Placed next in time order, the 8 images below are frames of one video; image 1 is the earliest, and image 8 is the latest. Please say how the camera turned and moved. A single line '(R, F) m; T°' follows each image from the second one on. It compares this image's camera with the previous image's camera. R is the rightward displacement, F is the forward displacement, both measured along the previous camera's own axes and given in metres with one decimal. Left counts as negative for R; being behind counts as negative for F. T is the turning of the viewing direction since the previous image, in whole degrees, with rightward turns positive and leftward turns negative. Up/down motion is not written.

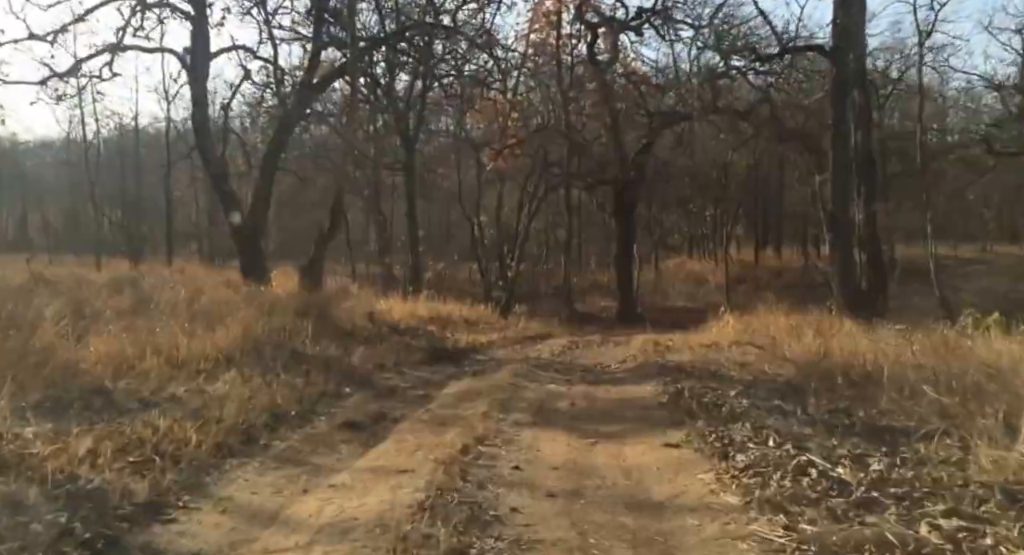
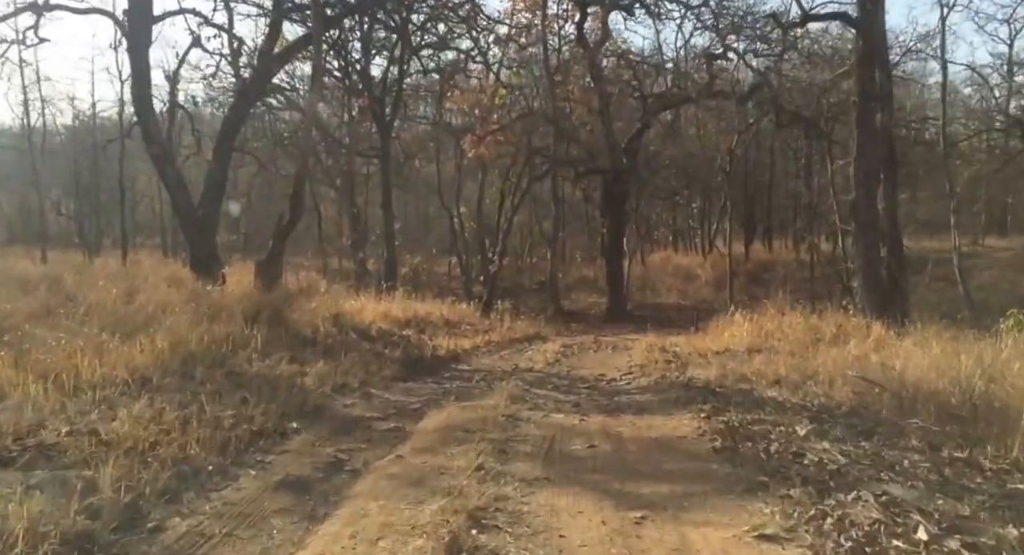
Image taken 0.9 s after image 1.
(-0.1, +1.6) m; +1°
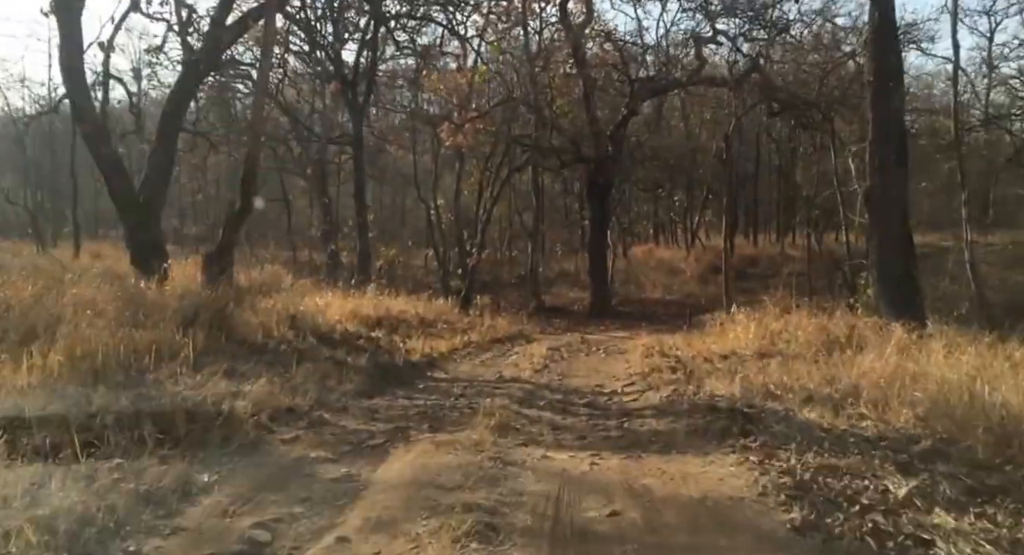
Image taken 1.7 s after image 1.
(-0.1, +1.3) m; +2°
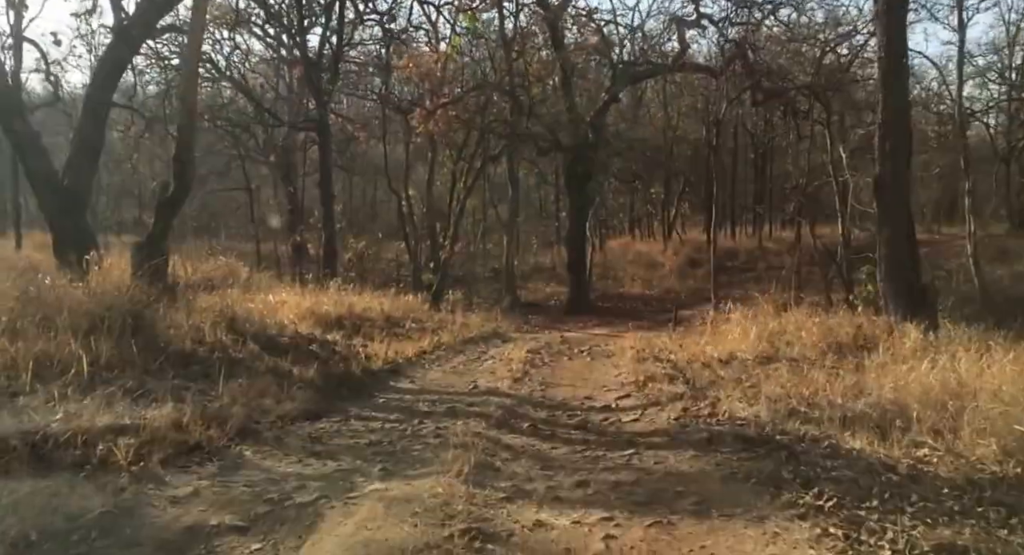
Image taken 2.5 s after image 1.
(0.0, +1.2) m; +2°
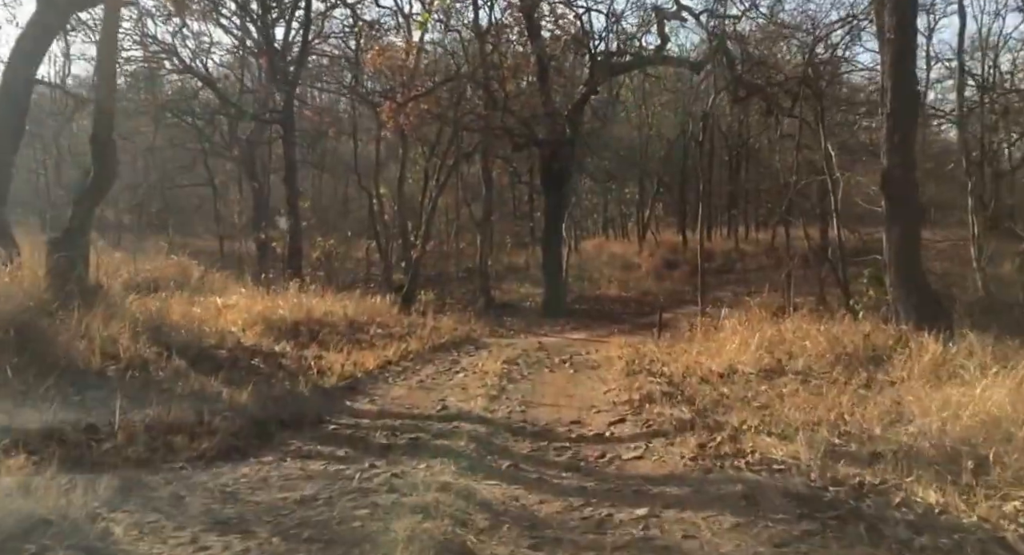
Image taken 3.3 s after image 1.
(0.0, +1.1) m; +2°
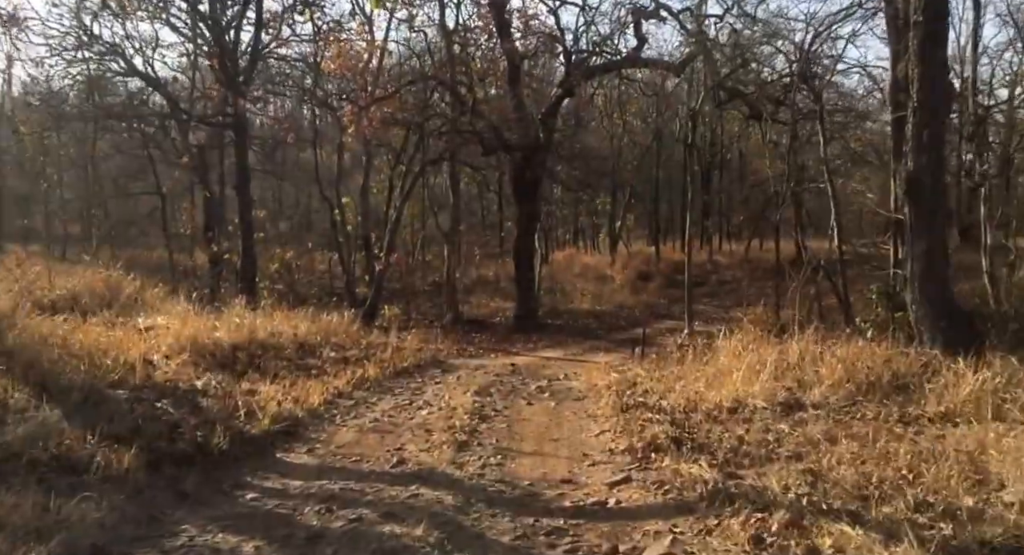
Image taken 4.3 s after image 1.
(0.0, +1.4) m; +2°
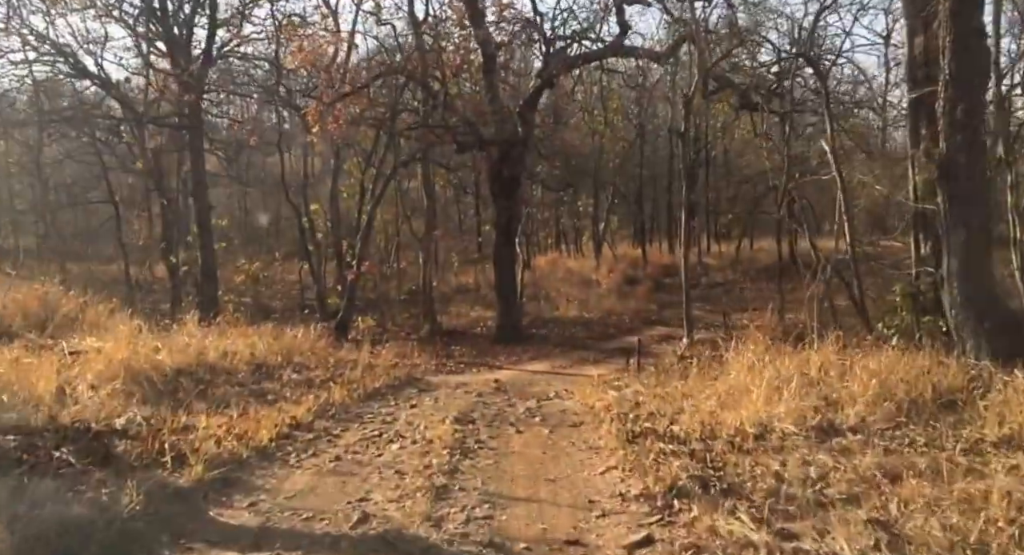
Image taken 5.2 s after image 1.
(0.0, +1.1) m; +1°
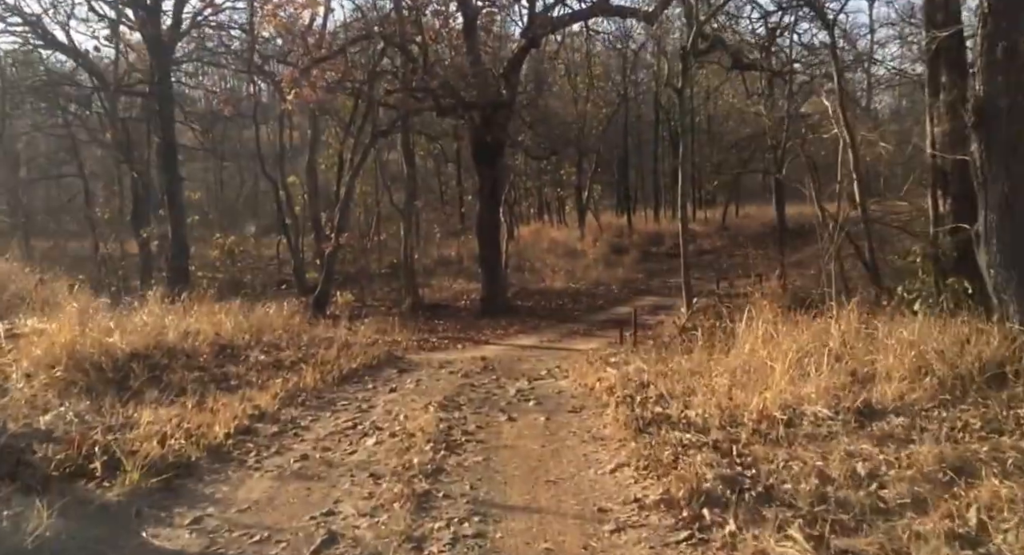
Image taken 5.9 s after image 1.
(0.0, +0.9) m; +1°
